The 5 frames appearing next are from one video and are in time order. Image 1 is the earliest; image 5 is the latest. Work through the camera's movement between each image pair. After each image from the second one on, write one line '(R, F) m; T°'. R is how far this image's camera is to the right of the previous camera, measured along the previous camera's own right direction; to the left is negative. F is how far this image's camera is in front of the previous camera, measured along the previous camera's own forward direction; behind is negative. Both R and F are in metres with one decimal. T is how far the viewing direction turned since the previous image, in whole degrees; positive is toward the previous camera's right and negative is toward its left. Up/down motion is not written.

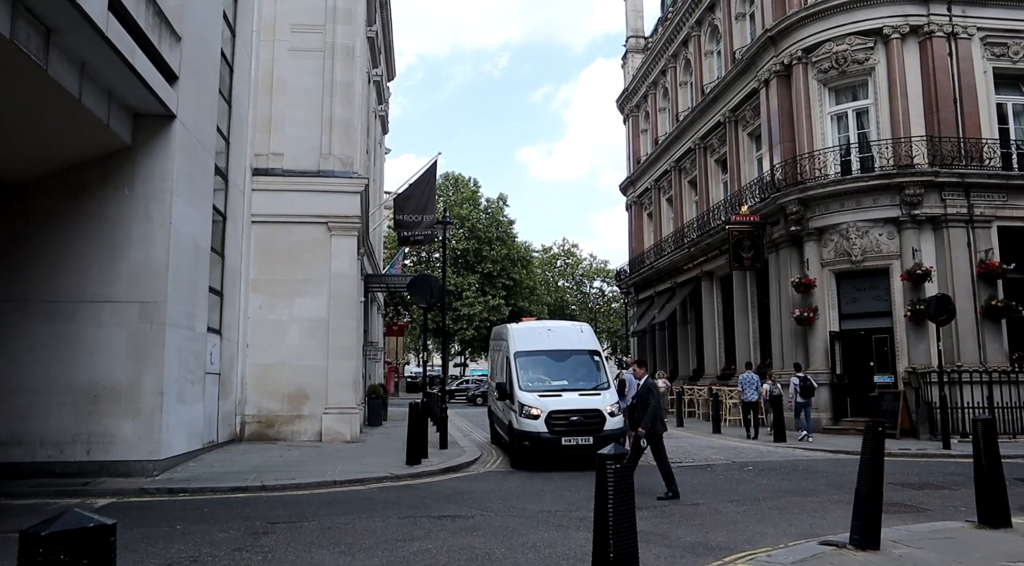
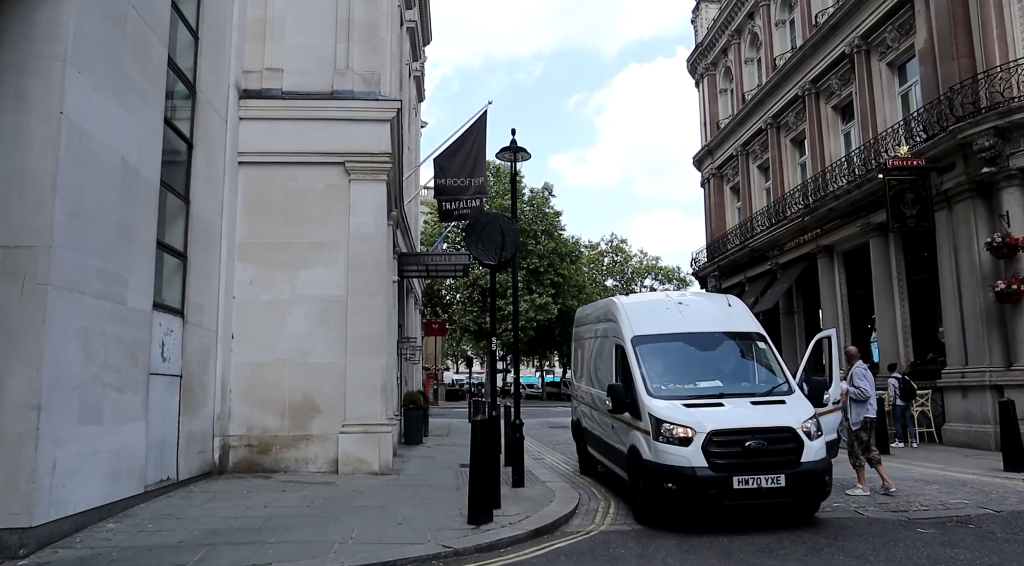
(-0.9, +4.9) m; -3°
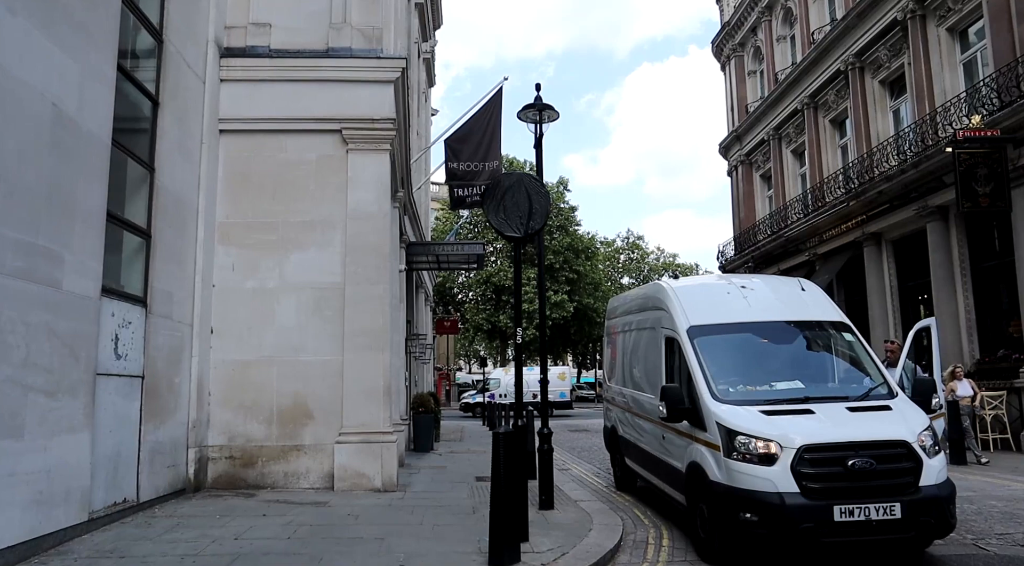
(-0.2, +1.6) m; -1°
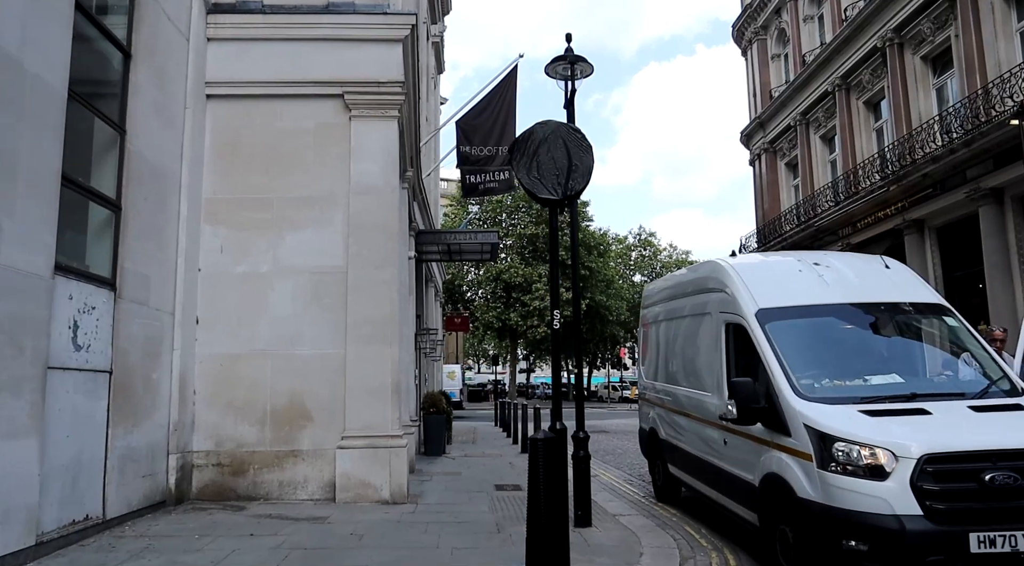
(-0.2, +1.2) m; -1°
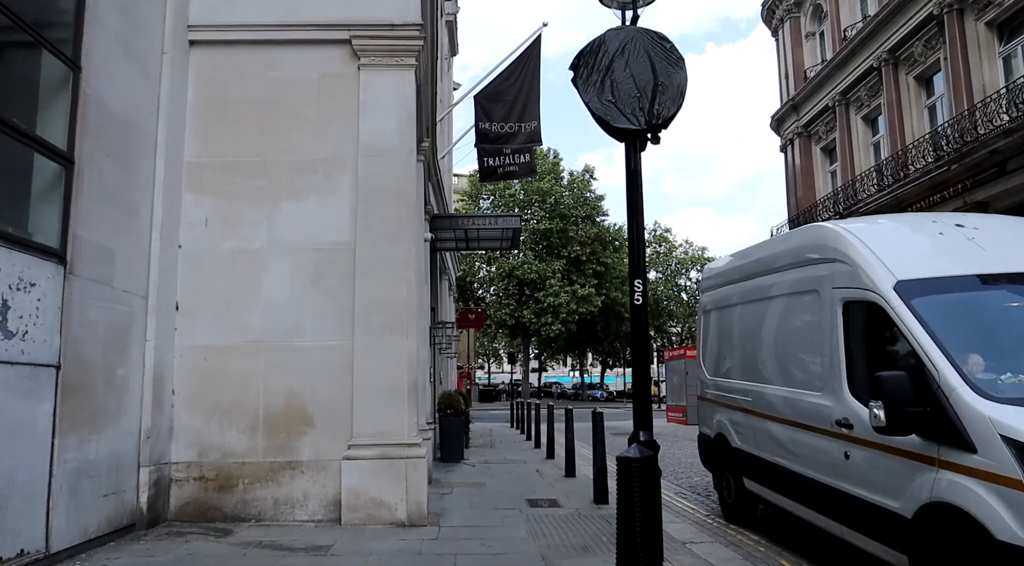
(-0.3, +1.4) m; -1°
